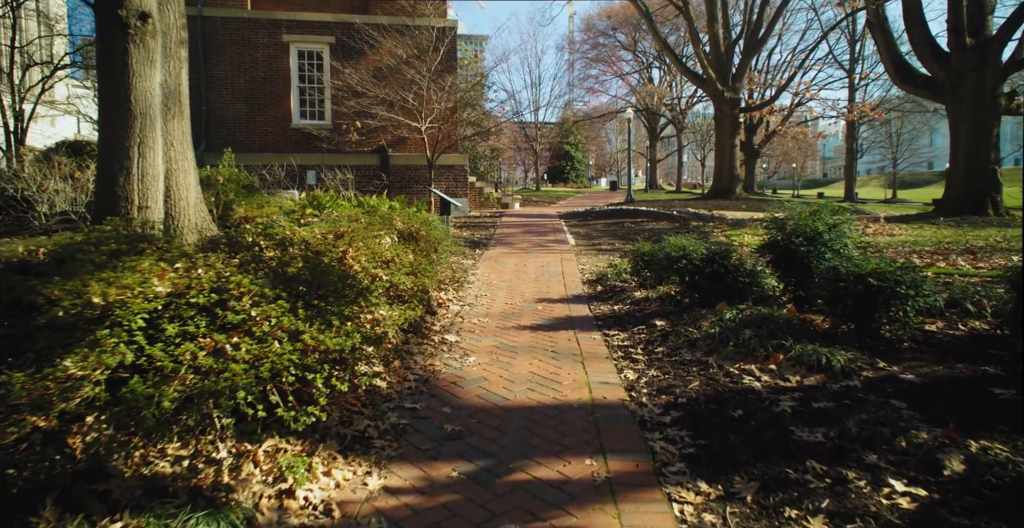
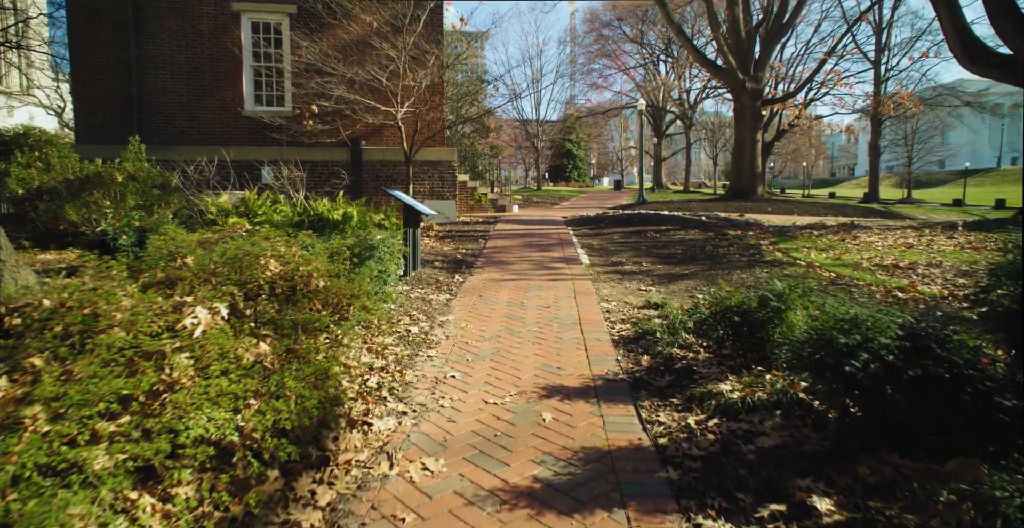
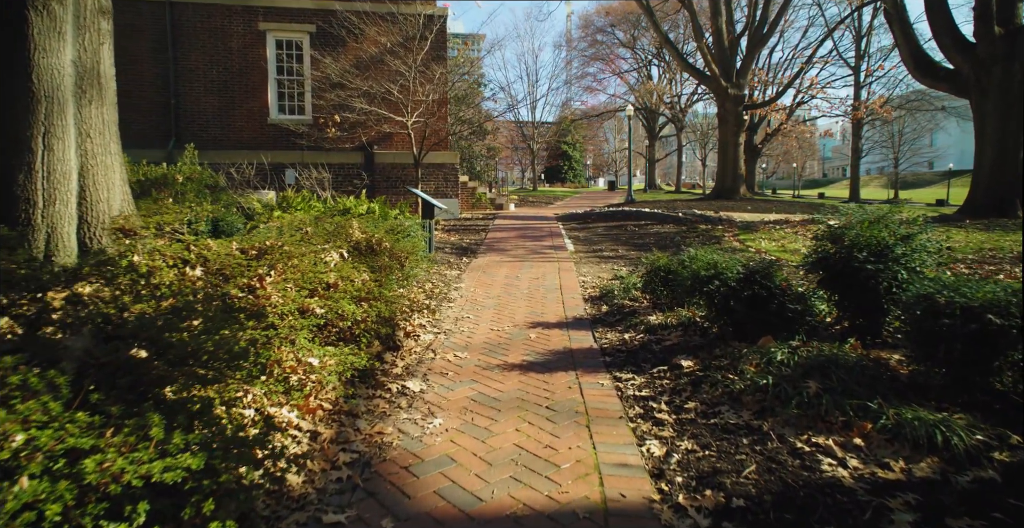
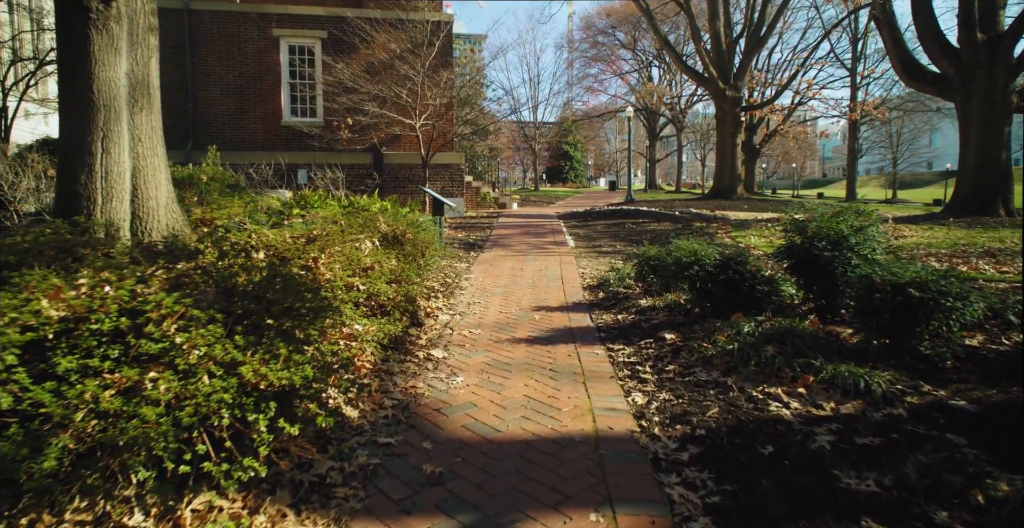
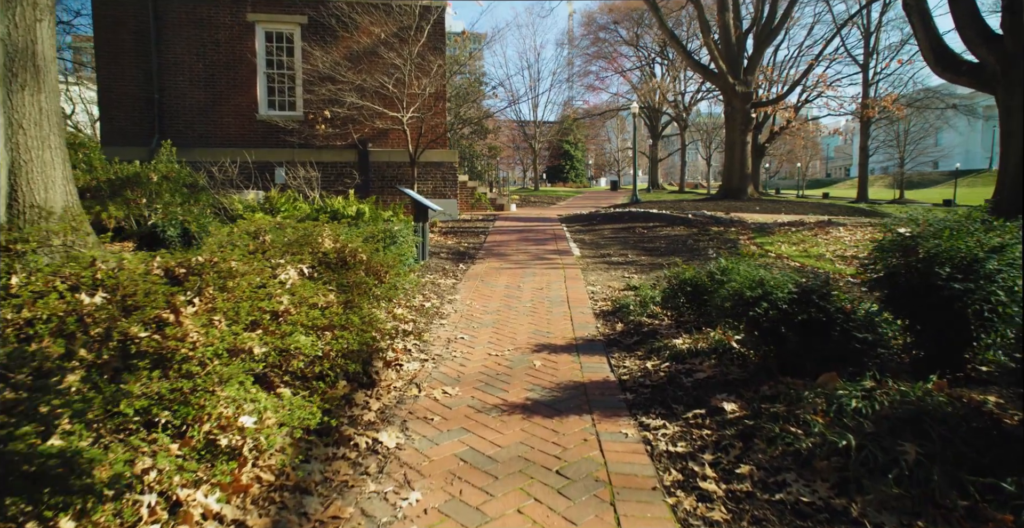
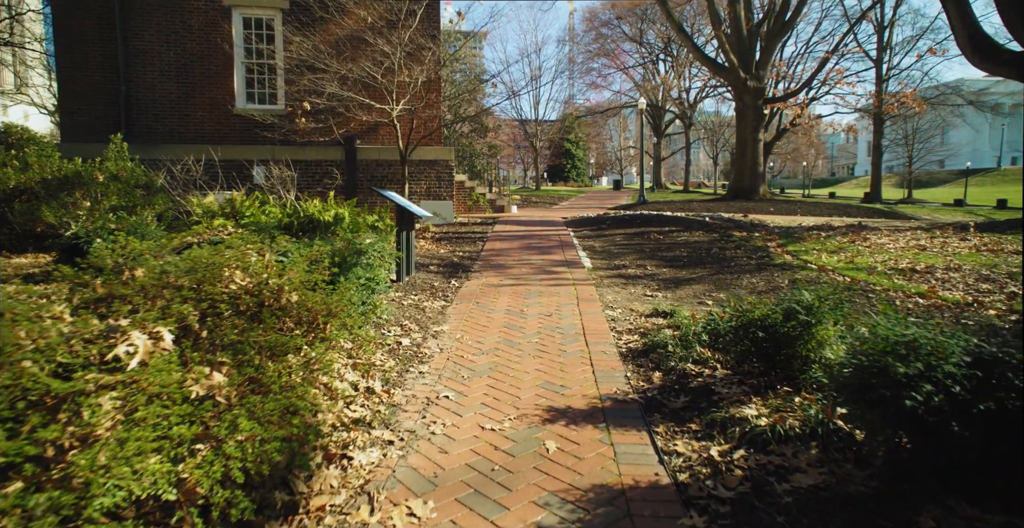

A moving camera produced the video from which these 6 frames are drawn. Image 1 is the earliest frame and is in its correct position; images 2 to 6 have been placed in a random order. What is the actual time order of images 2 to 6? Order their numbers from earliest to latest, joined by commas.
4, 3, 5, 2, 6
